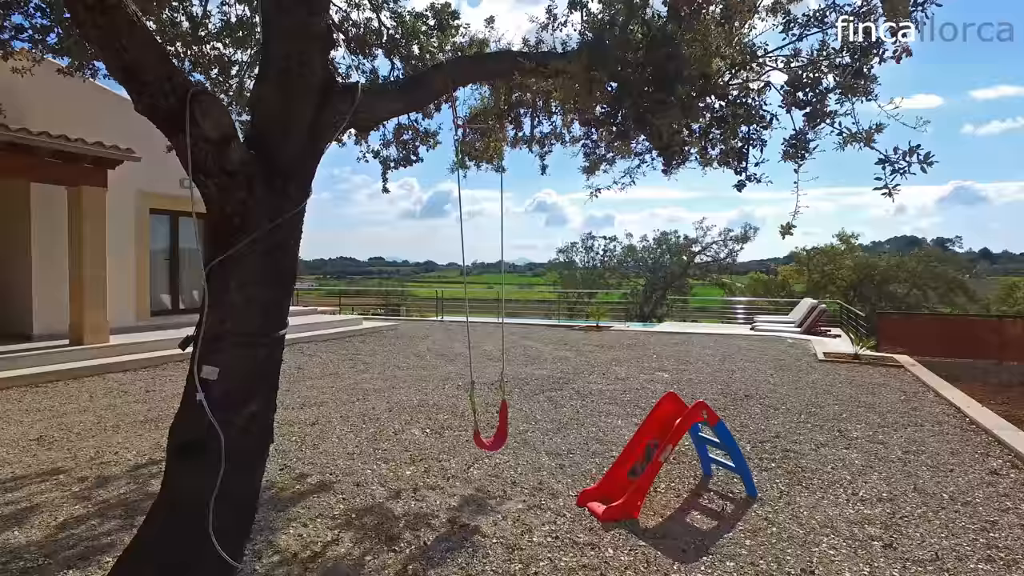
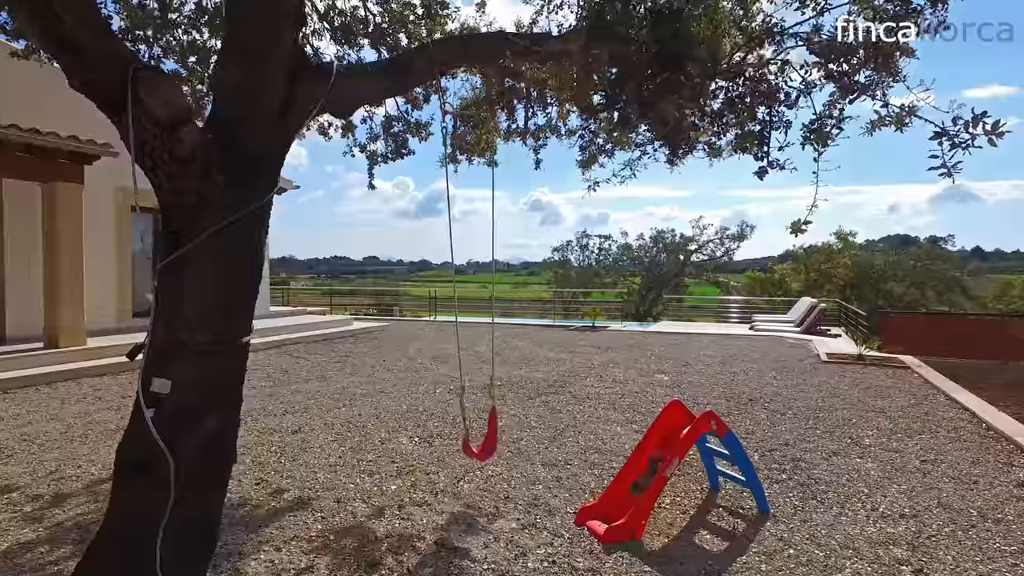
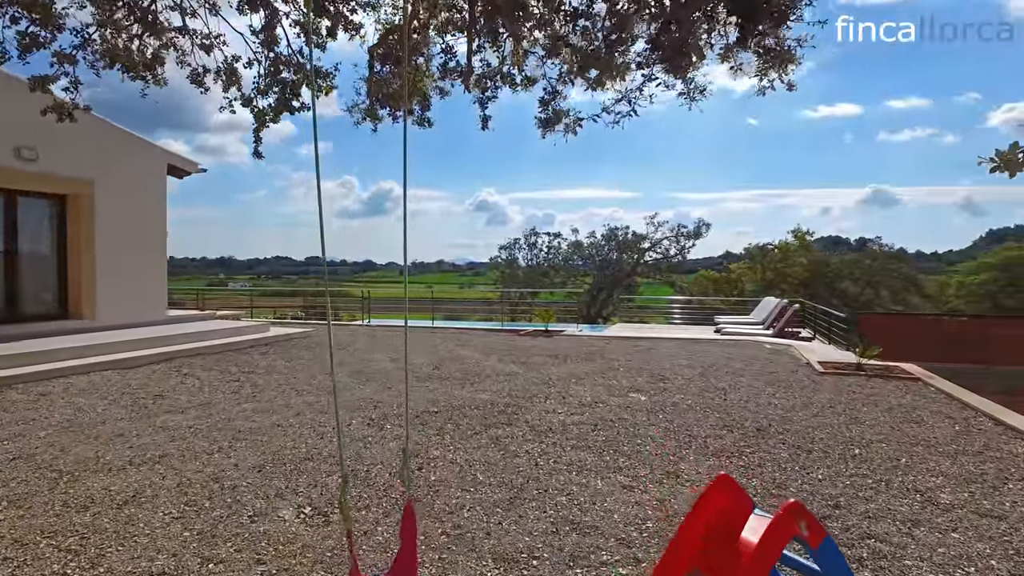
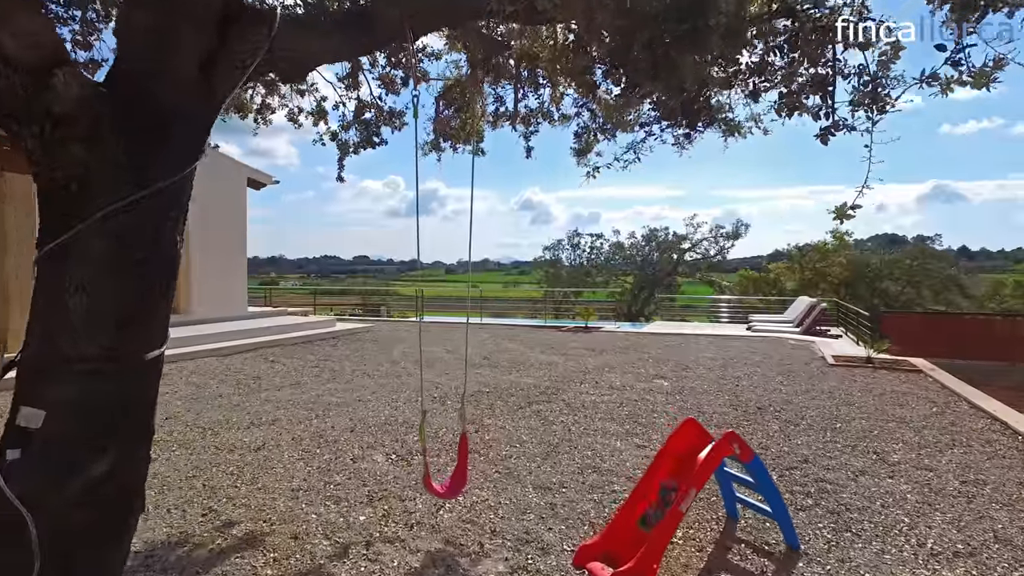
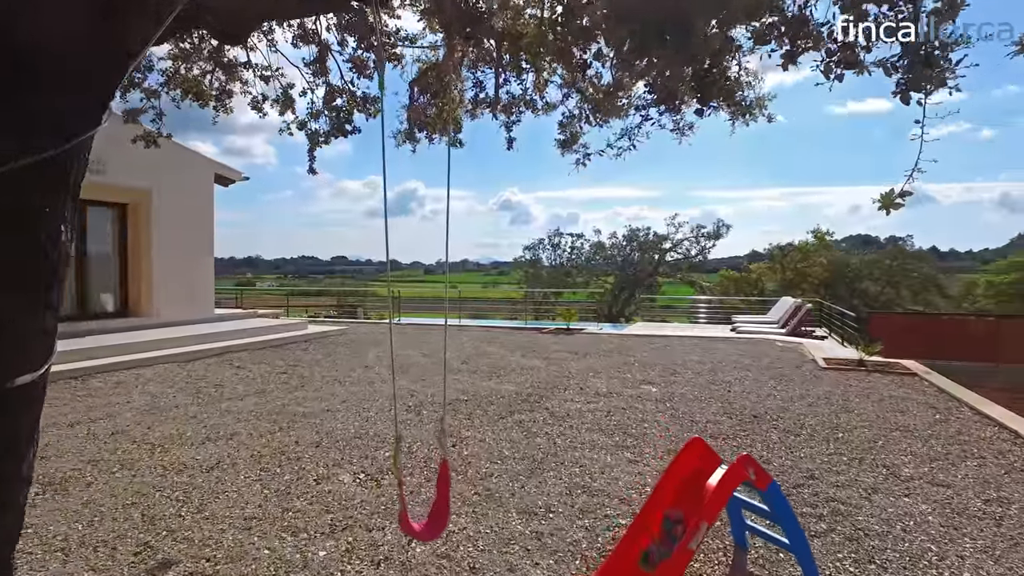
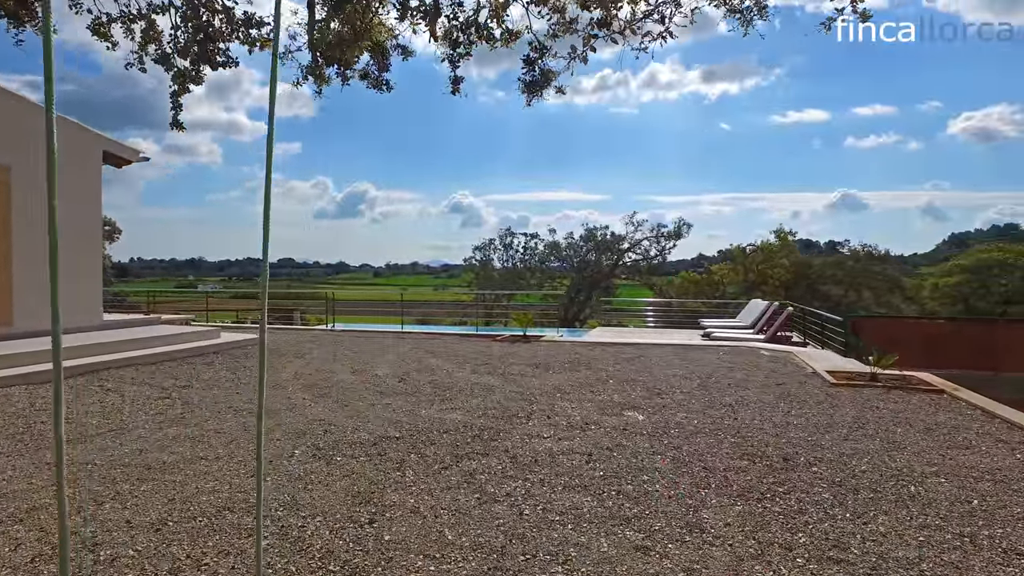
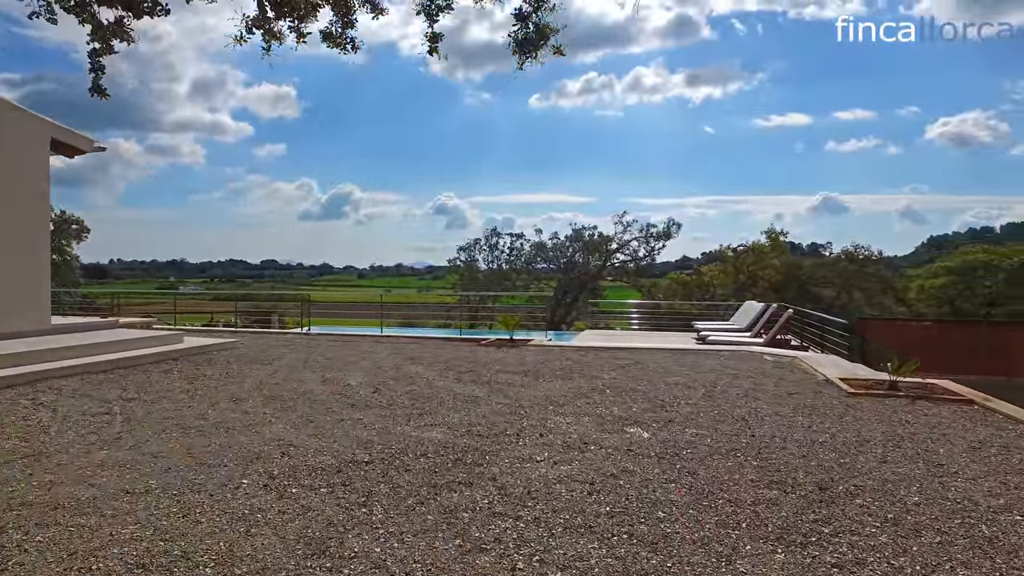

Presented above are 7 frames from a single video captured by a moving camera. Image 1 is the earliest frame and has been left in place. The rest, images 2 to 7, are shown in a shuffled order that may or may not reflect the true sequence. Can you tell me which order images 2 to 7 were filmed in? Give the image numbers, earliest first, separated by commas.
2, 4, 5, 3, 6, 7
